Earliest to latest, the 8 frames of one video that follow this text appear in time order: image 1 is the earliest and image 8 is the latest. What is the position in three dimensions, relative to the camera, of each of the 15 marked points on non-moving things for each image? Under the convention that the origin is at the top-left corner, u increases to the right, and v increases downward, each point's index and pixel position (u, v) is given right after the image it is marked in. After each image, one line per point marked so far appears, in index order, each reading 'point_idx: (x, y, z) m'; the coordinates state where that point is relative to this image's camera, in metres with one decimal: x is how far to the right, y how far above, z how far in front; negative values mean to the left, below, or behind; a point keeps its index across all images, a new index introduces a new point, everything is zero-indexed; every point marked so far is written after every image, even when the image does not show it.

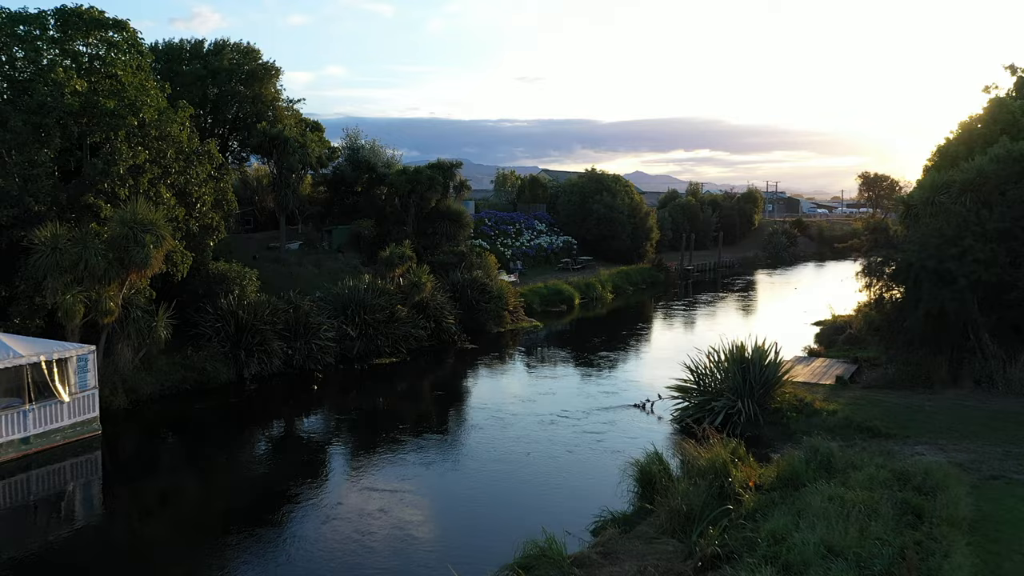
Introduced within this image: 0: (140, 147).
0: (-7.6, +2.9, +17.2) m
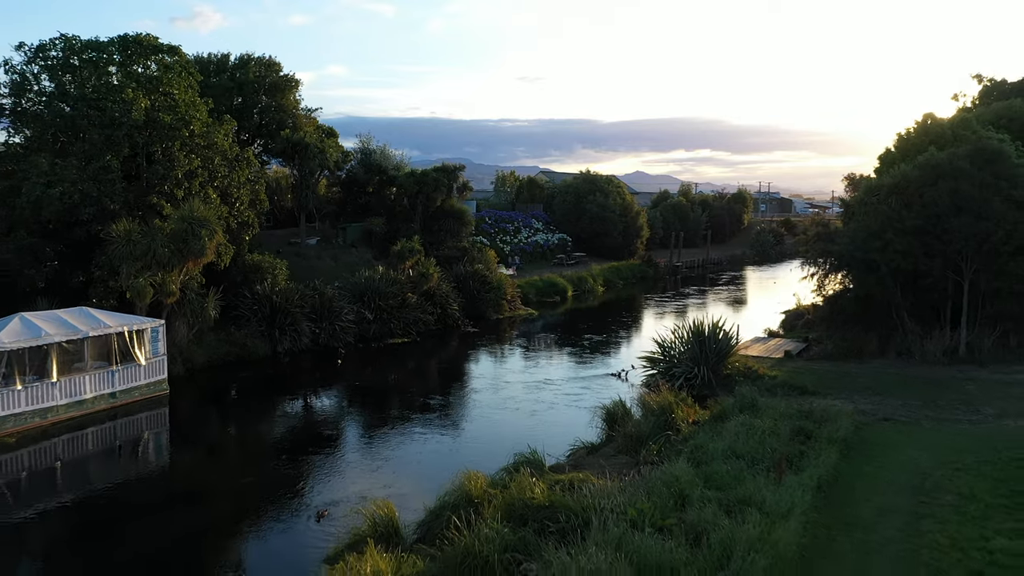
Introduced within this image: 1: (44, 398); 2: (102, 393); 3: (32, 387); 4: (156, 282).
0: (-7.7, +3.3, +20.2) m
1: (-8.2, -1.9, +14.9) m
2: (-7.8, -2.0, +16.0) m
3: (-8.3, -1.7, +14.7) m
4: (-7.7, +0.2, +18.2) m
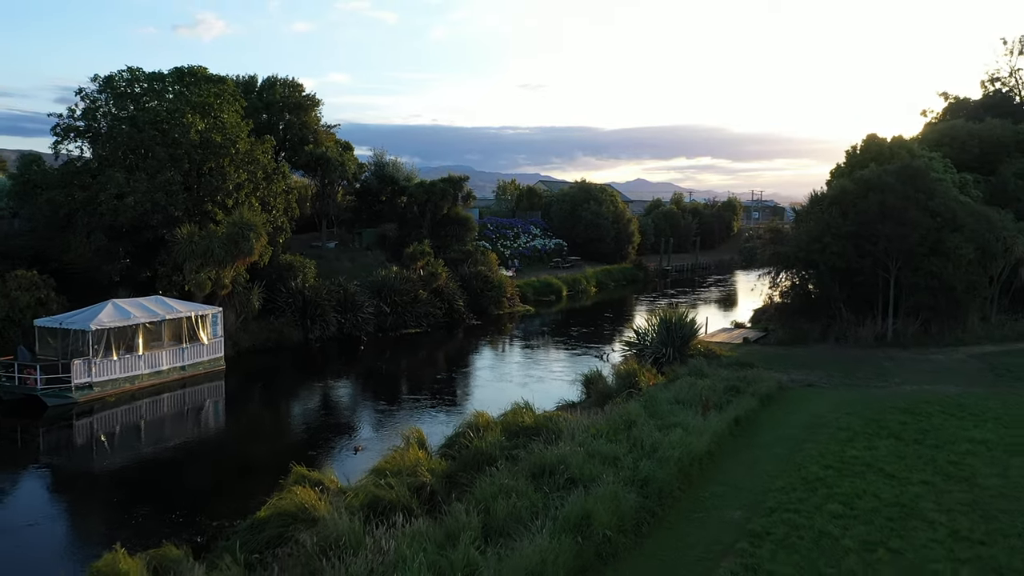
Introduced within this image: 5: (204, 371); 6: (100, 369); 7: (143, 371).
0: (-7.8, +3.4, +23.6) m
1: (-8.3, -1.7, +18.4) m
2: (-7.8, -1.8, +19.4) m
3: (-8.4, -1.5, +18.2) m
4: (-7.8, +0.3, +21.7) m
5: (-7.5, -2.0, +20.2) m
6: (-8.6, -1.7, +17.6) m
7: (-8.2, -1.8, +18.6) m
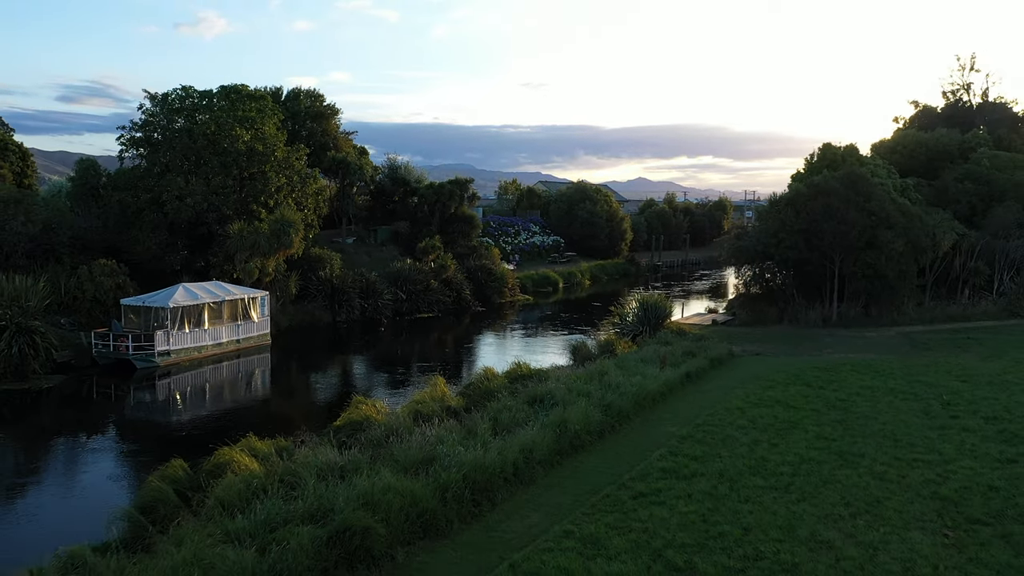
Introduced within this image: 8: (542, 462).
0: (-7.7, +3.8, +27.3) m
1: (-8.2, -1.3, +22.1) m
2: (-7.8, -1.4, +23.1) m
3: (-8.3, -1.2, +21.9) m
4: (-7.7, +0.7, +25.4) m
5: (-7.5, -1.6, +23.9) m
6: (-8.6, -1.3, +21.4) m
7: (-8.2, -1.5, +22.3) m
8: (+0.4, -2.2, +10.8) m
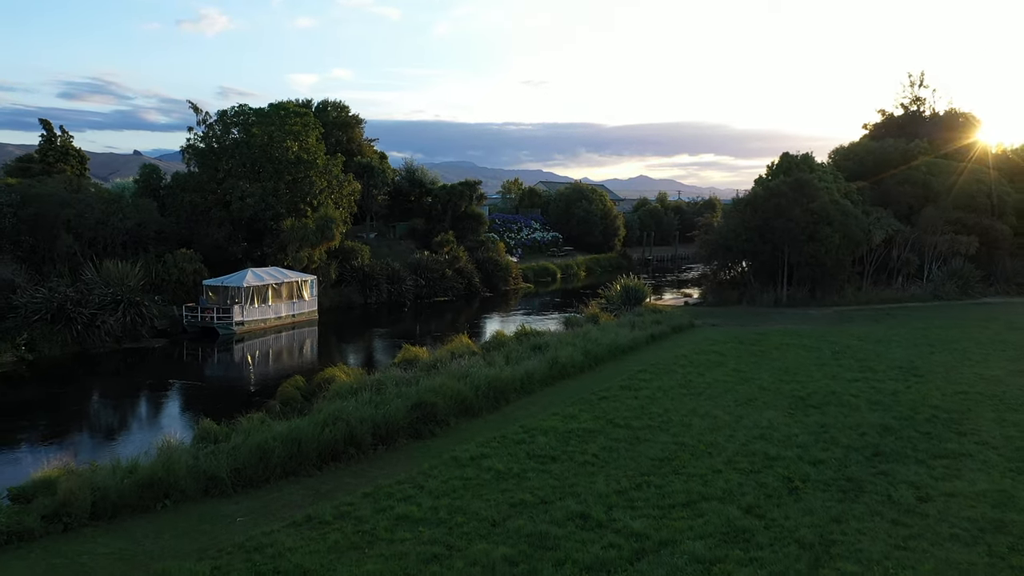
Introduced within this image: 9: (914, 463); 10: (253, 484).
0: (-7.5, +4.3, +32.4) m
1: (-8.1, -0.8, +27.2) m
2: (-7.6, -0.9, +28.2) m
3: (-8.2, -0.6, +27.0) m
4: (-7.6, +1.2, +30.5) m
5: (-7.3, -1.1, +29.0) m
6: (-8.4, -0.8, +26.5) m
7: (-8.0, -0.9, +27.5) m
8: (+0.5, -1.8, +15.9) m
9: (+5.0, -2.2, +10.3) m
10: (-3.2, -2.4, +10.2) m
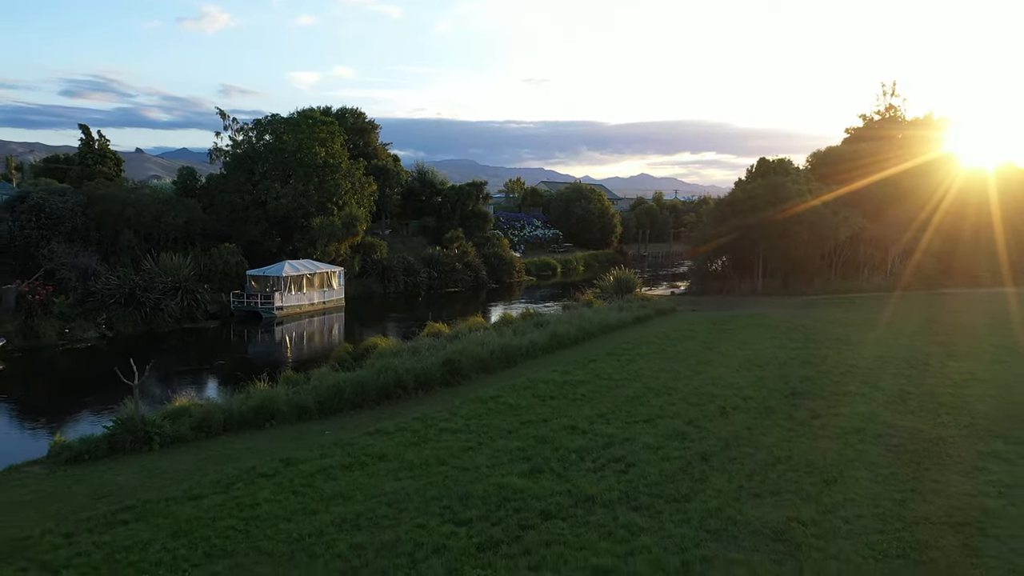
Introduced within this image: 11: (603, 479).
0: (-7.3, +4.7, +36.1) m
1: (-7.9, -0.4, +30.9) m
2: (-7.5, -0.5, +31.9) m
3: (-8.0, -0.3, +30.7) m
4: (-7.4, +1.6, +34.2) m
5: (-7.1, -0.7, +32.7) m
6: (-8.2, -0.4, +30.2) m
7: (-7.8, -0.6, +31.1) m
8: (+0.7, -1.4, +19.6) m
9: (+5.2, -1.9, +14.0) m
10: (-3.0, -2.1, +13.9) m
11: (+1.1, -2.2, +9.7) m
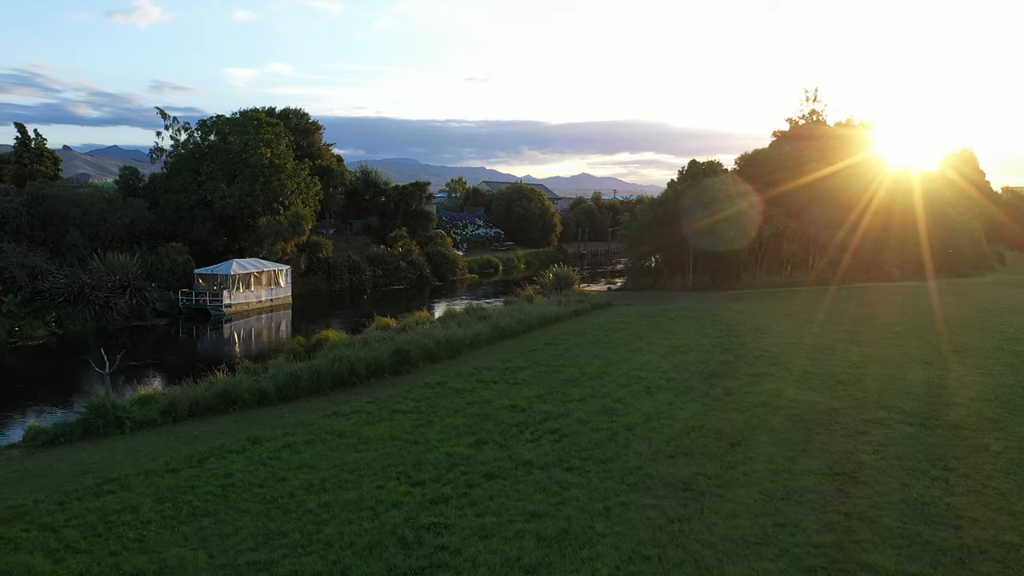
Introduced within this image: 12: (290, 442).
0: (-9.9, +4.8, +36.8) m
1: (-10.1, -0.4, +31.6) m
2: (-9.7, -0.4, +32.6) m
3: (-10.2, -0.2, +31.4) m
4: (-9.8, +1.7, +34.9) m
5: (-9.4, -0.6, +33.4) m
6: (-10.3, -0.3, +30.8) m
7: (-10.0, -0.5, +31.8) m
8: (-0.7, -1.3, +20.9) m
9: (+4.2, -1.7, +15.6) m
10: (-4.0, -2.0, +15.0) m
11: (+0.4, -2.1, +11.1) m
12: (-3.2, -2.2, +11.9) m
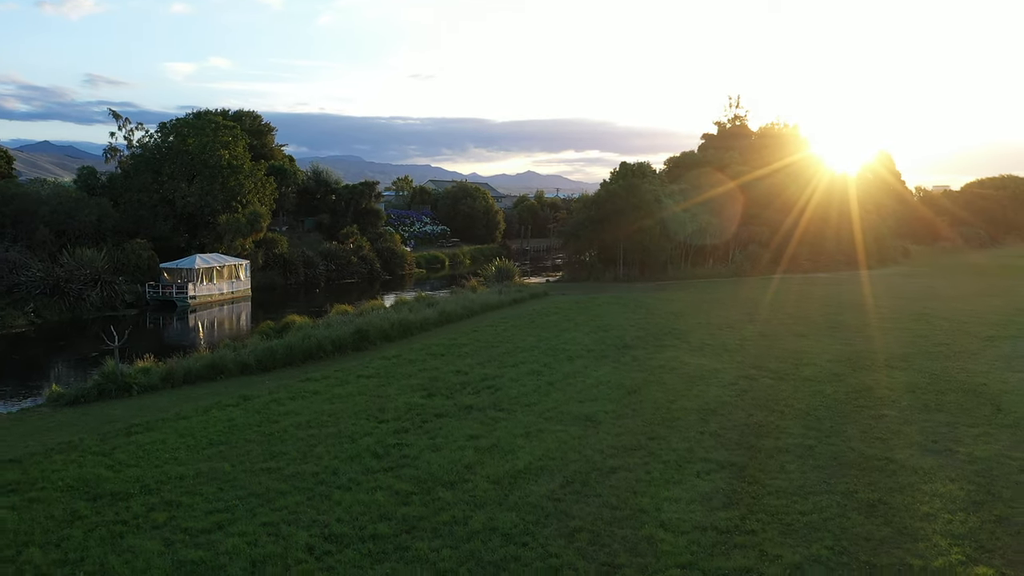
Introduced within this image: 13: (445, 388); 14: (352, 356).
0: (-12.5, +5.1, +39.0) m
1: (-12.3, -0.1, +33.8) m
2: (-12.0, -0.2, +34.8) m
3: (-12.4, +0.1, +33.6) m
4: (-12.3, +2.0, +37.1) m
5: (-11.8, -0.3, +35.7) m
6: (-12.5, -0.1, +33.0) m
7: (-12.3, -0.2, +34.0) m
8: (-2.3, -1.0, +23.7) m
9: (+2.9, -1.4, +18.8) m
10: (-5.2, -1.7, +17.6) m
11: (-0.6, -1.8, +14.0) m
12: (-4.2, -1.9, +14.6) m
13: (-1.2, -1.8, +14.8) m
14: (-3.7, -1.6, +19.1) m
